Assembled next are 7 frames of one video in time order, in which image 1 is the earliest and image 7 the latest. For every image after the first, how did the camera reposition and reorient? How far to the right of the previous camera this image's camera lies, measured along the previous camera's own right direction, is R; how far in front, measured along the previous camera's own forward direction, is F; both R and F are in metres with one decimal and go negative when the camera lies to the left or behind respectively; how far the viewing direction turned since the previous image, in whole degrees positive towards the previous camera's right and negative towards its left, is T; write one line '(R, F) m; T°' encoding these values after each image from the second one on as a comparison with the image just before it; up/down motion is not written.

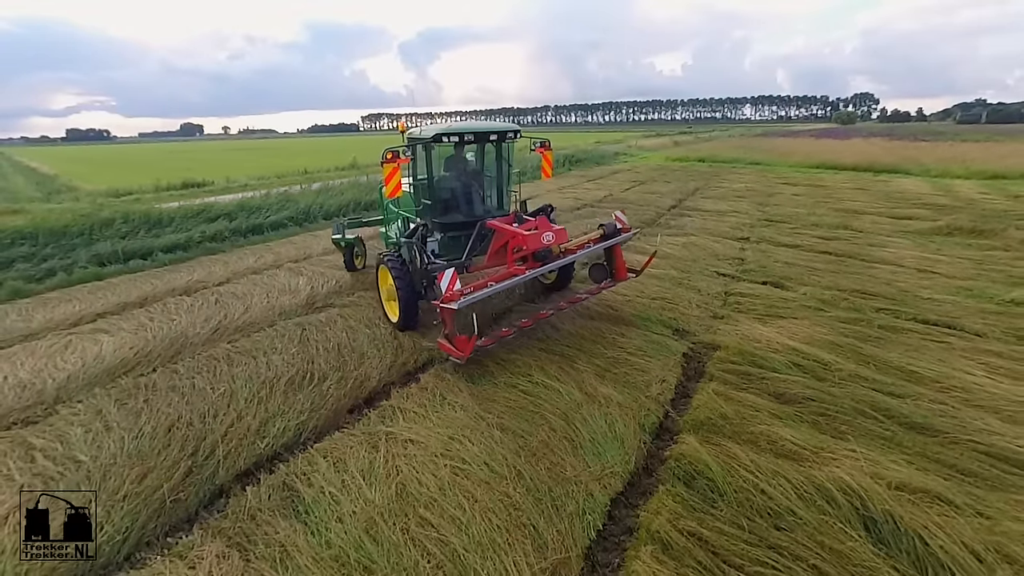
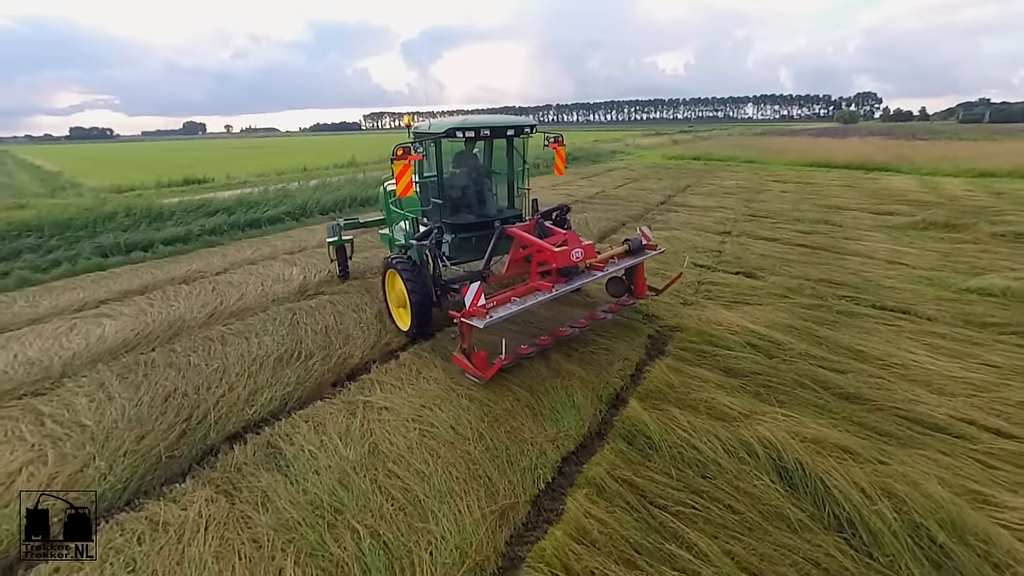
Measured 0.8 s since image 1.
(+0.3, -0.3) m; 0°
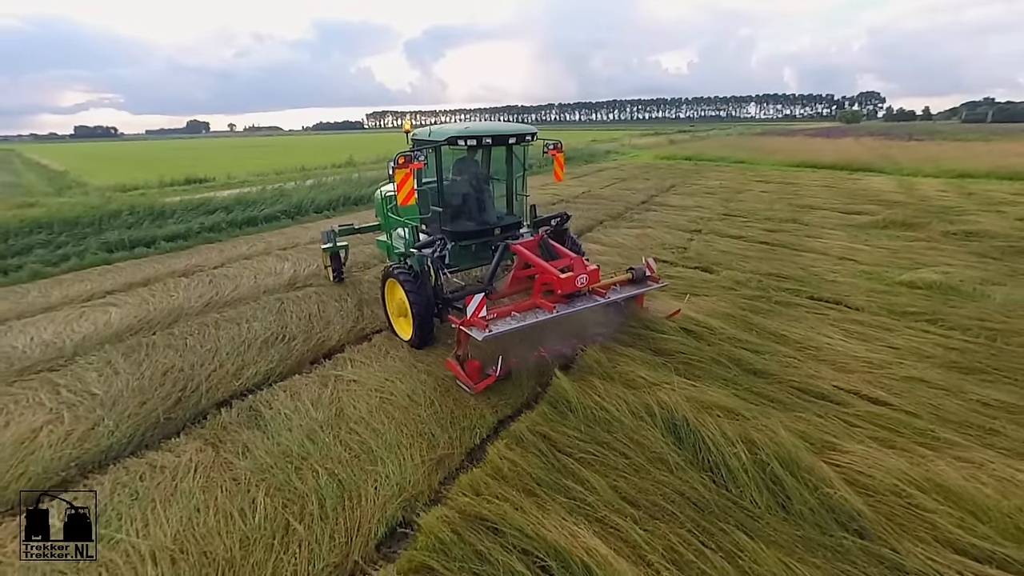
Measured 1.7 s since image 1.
(+0.5, -0.5) m; 0°
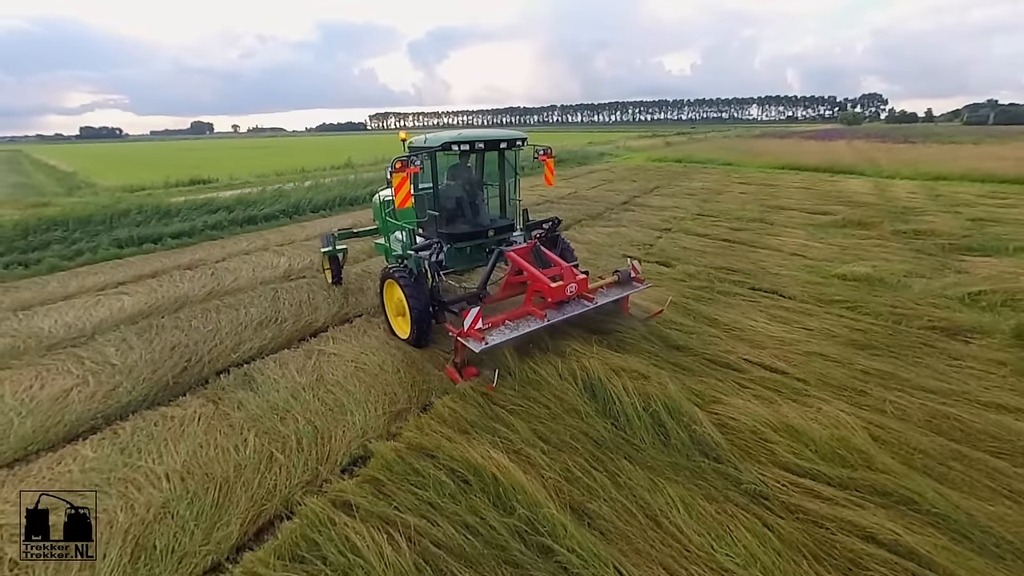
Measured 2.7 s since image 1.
(+0.5, -0.7) m; 0°
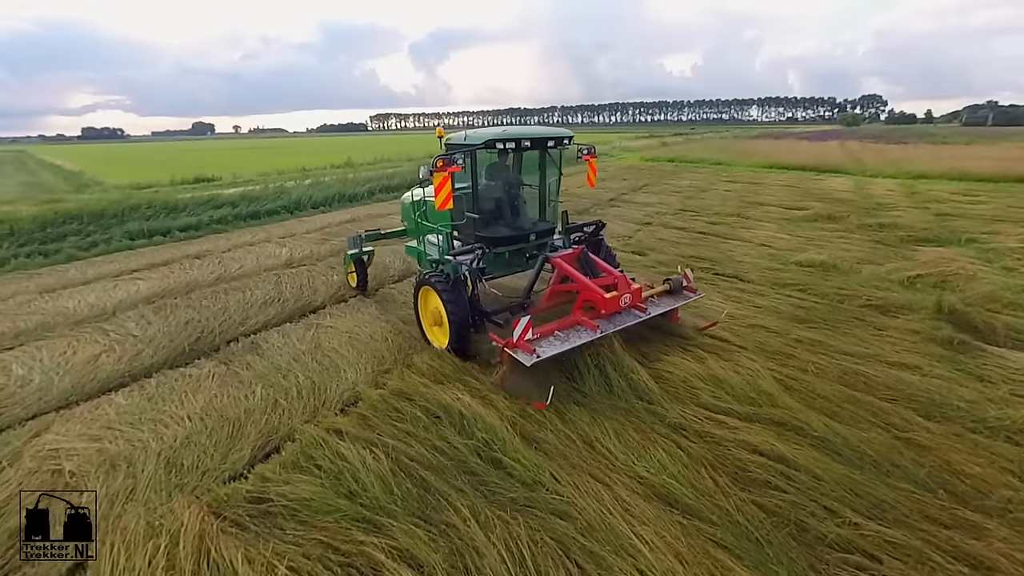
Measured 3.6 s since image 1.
(+0.3, -0.6) m; 0°
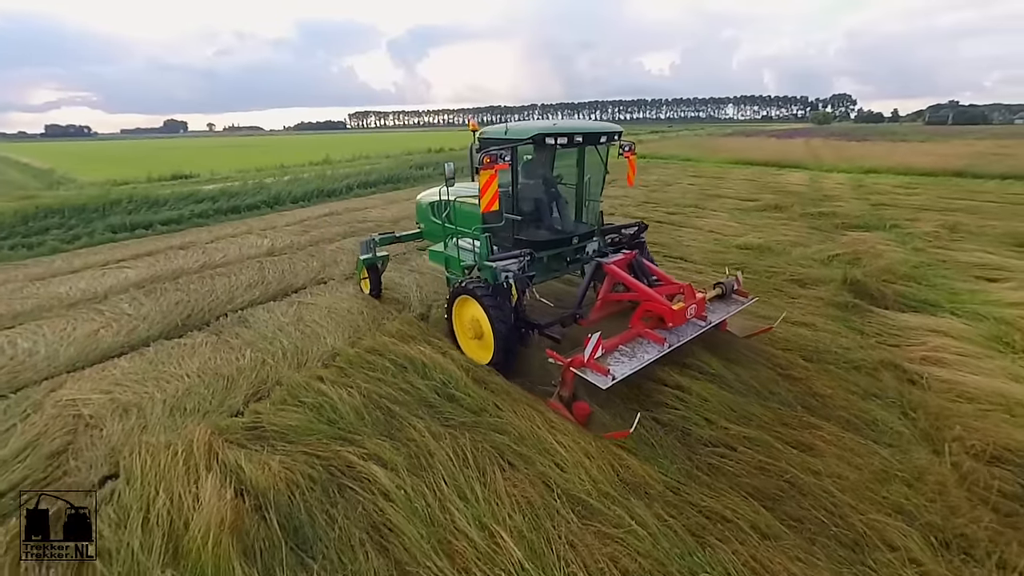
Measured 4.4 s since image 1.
(+0.3, -0.6) m; +2°
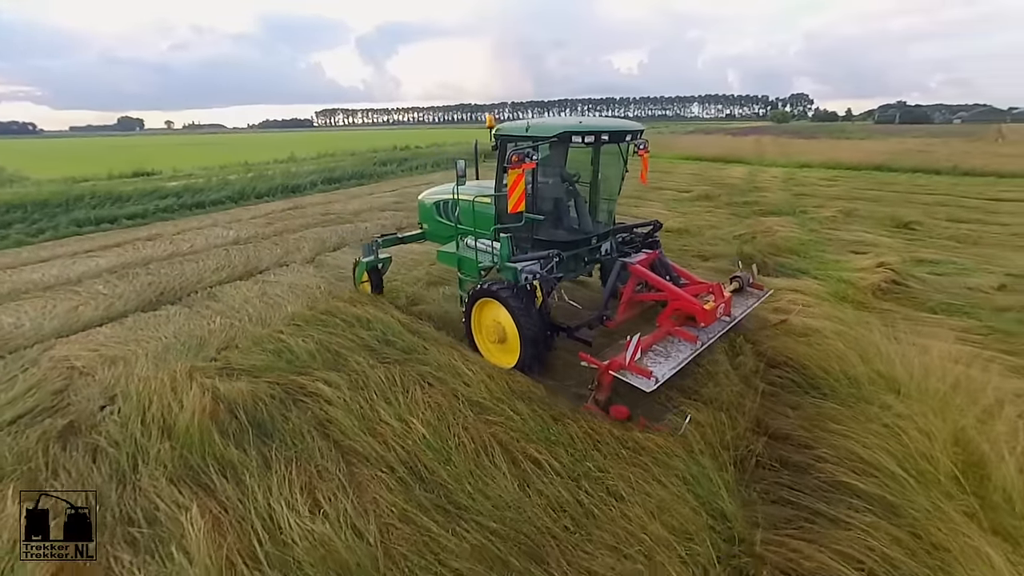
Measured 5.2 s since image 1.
(+0.5, -0.9) m; +3°
